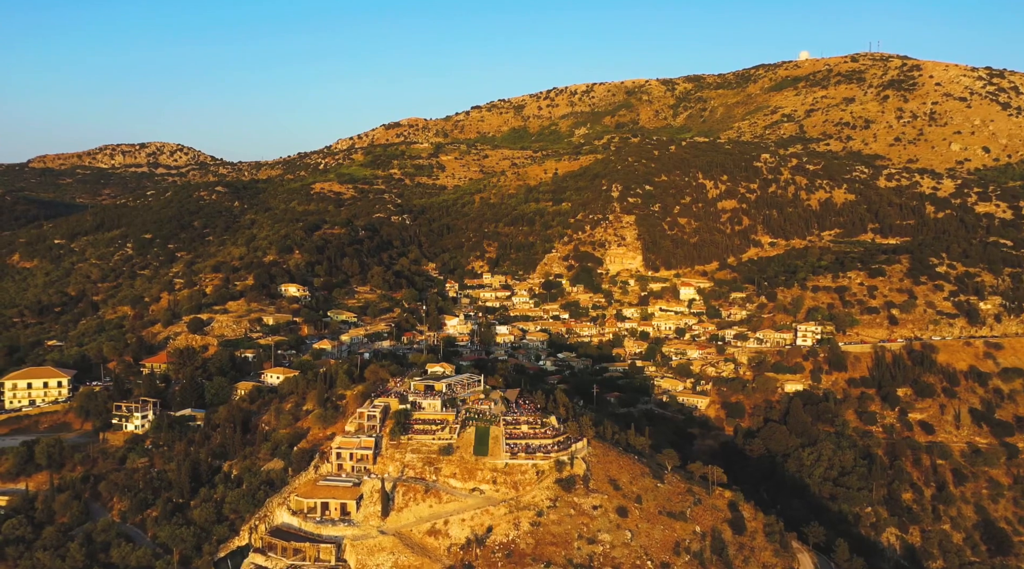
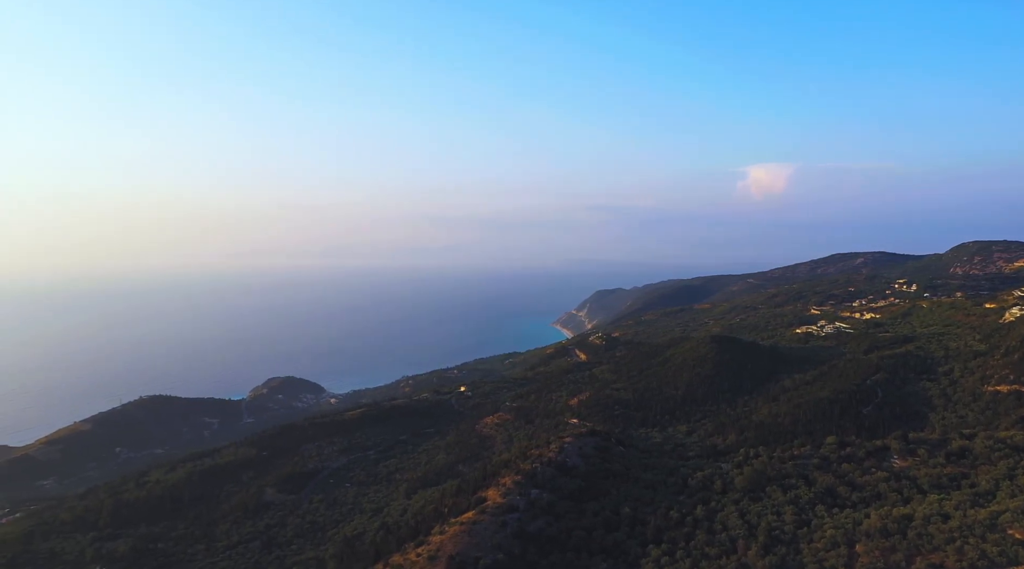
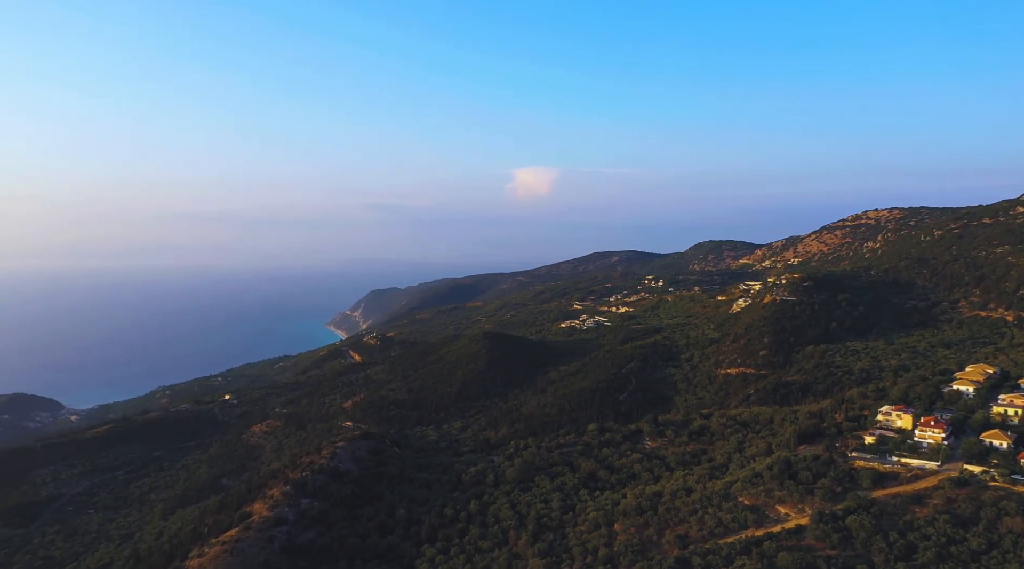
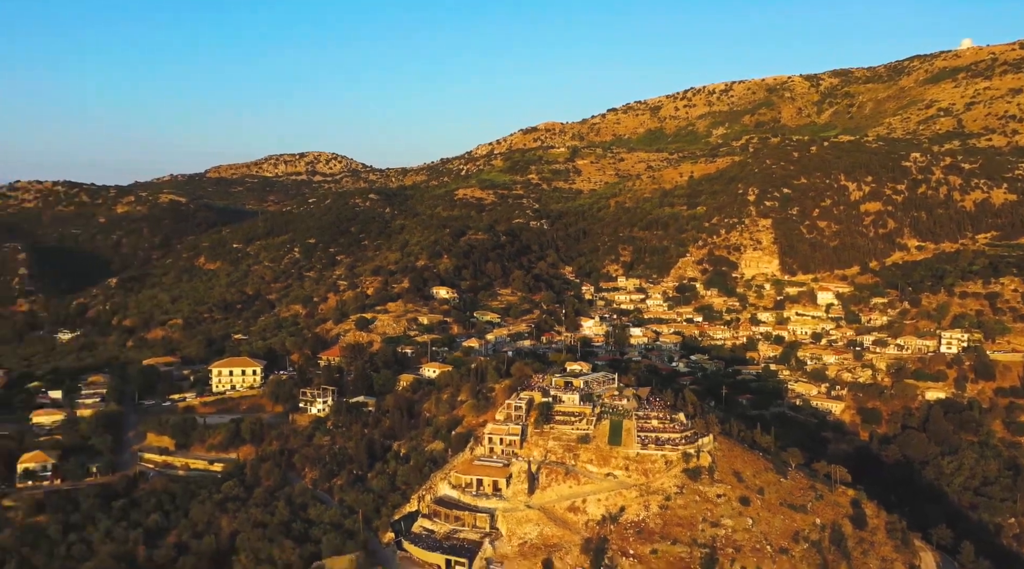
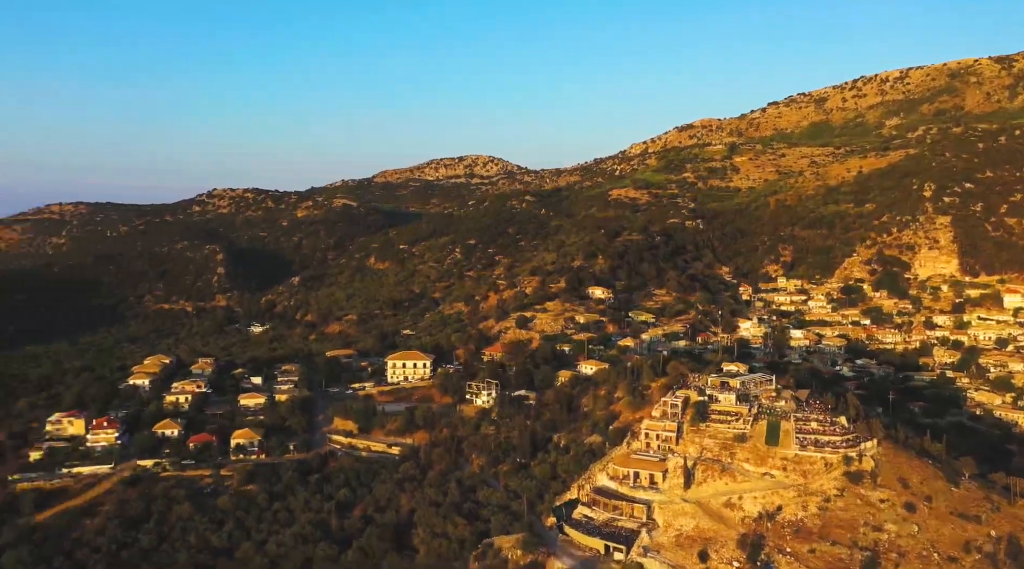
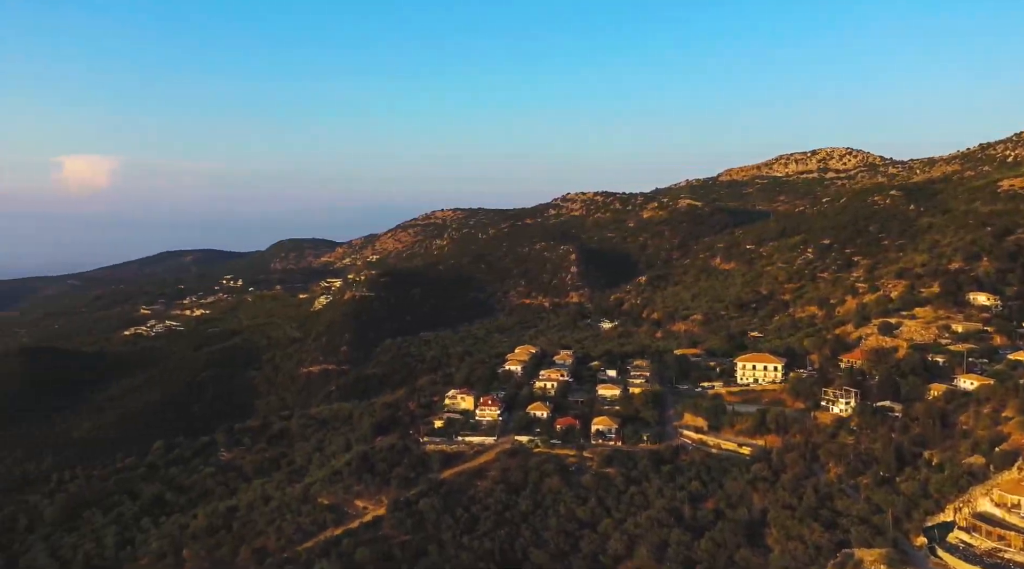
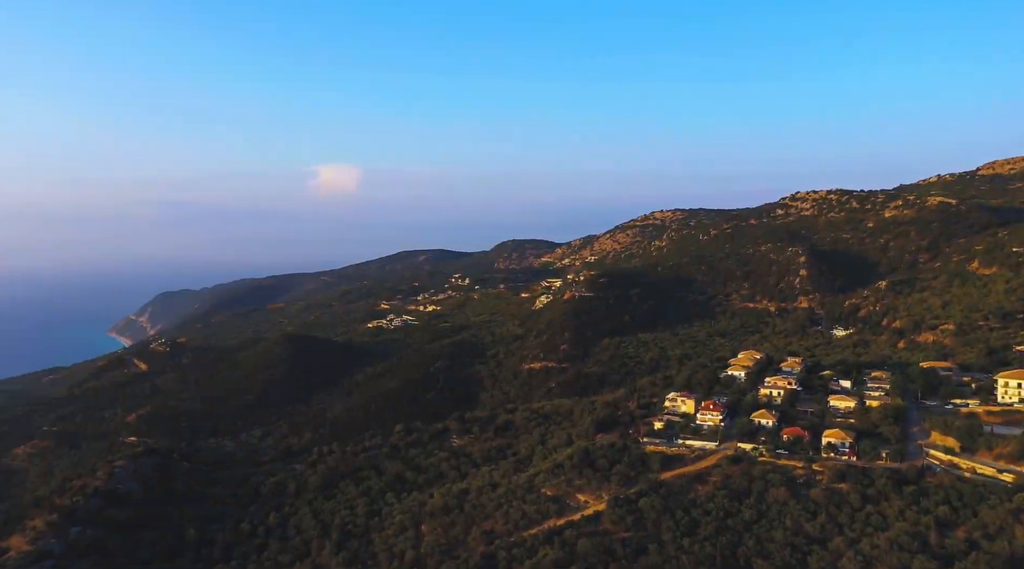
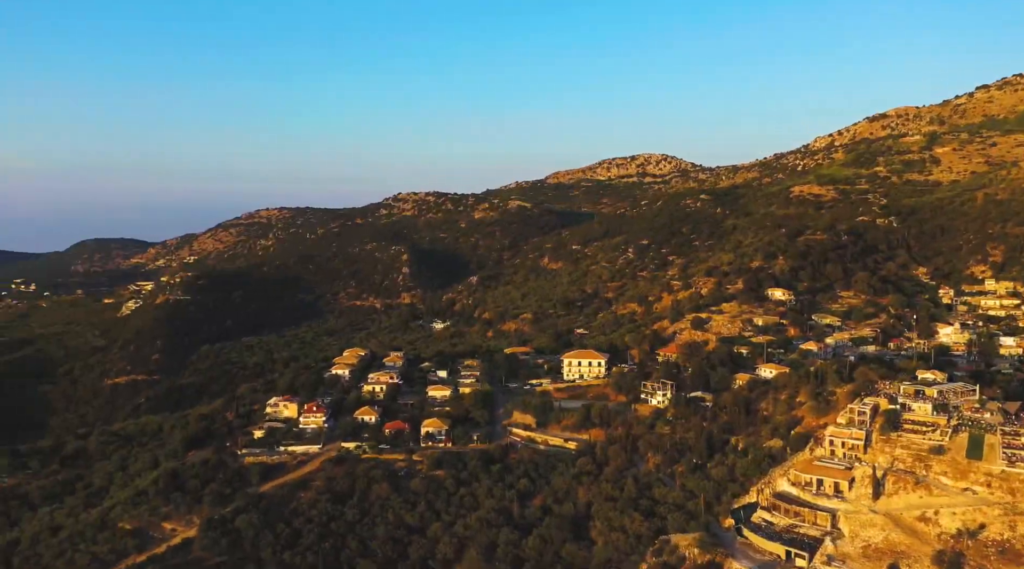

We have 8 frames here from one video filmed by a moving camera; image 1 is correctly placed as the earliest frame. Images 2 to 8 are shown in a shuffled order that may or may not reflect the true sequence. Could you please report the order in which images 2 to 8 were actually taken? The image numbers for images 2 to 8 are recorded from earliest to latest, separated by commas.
4, 5, 8, 6, 7, 3, 2
